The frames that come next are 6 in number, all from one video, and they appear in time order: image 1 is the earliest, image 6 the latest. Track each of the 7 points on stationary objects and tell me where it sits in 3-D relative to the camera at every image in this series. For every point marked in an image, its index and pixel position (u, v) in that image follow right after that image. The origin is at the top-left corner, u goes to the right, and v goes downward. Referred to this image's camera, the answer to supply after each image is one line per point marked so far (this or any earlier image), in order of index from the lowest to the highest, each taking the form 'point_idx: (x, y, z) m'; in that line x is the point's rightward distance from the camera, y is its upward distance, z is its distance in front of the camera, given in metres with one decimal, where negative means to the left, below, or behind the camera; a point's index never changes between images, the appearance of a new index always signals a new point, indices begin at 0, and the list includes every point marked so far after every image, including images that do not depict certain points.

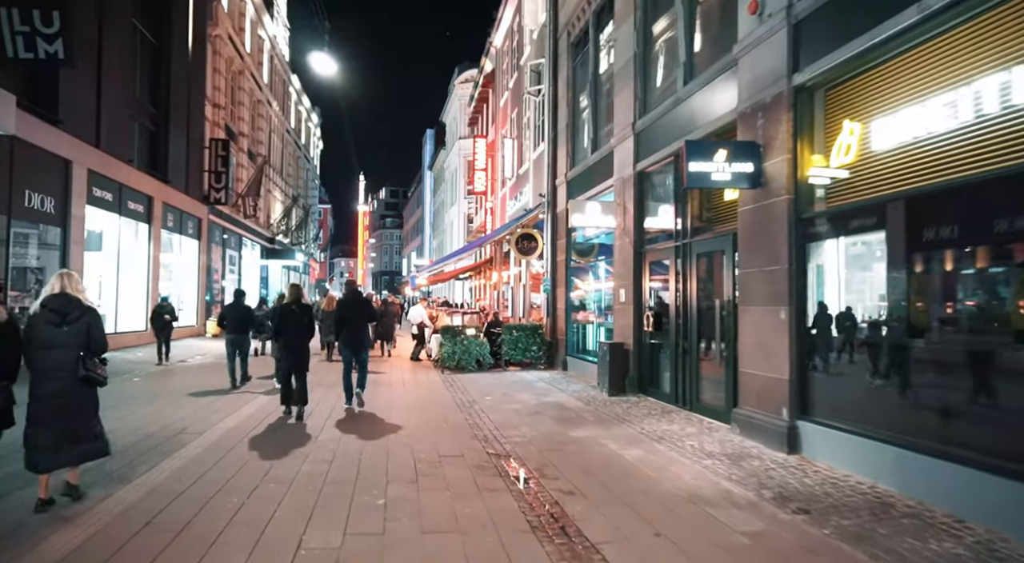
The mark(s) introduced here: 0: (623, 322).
0: (+2.0, -0.7, +11.2) m
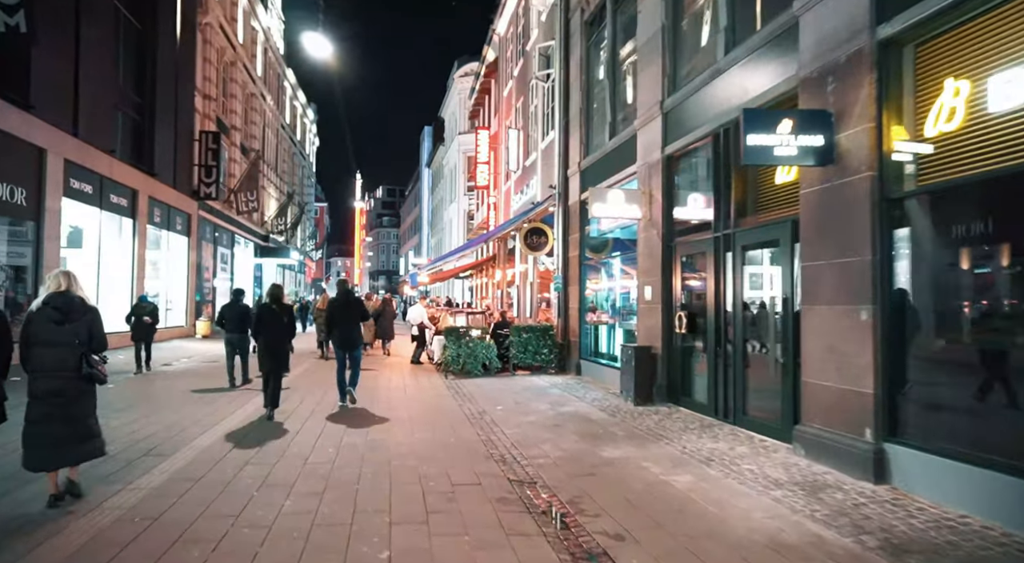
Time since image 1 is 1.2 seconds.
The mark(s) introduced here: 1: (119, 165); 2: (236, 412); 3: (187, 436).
0: (+2.2, -0.7, +10.1) m
1: (-12.5, +3.7, +20.0) m
2: (-4.4, -2.1, +10.2) m
3: (-4.1, -2.0, +8.0) m
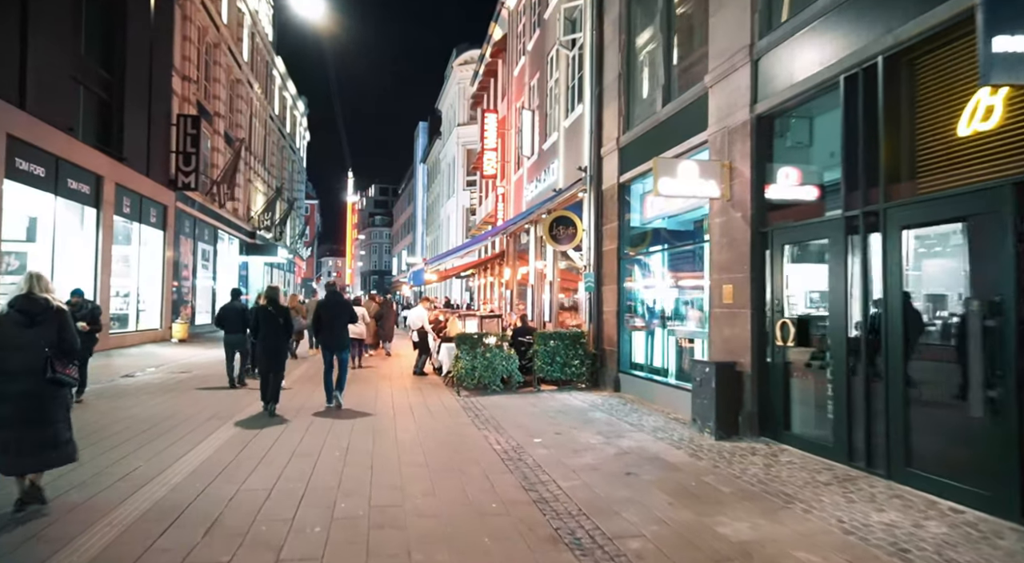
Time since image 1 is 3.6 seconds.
0: (+2.7, -0.7, +7.9) m
1: (-12.1, +3.8, +17.5) m
2: (-3.9, -2.0, +7.9) m
3: (-3.5, -1.9, +5.7) m
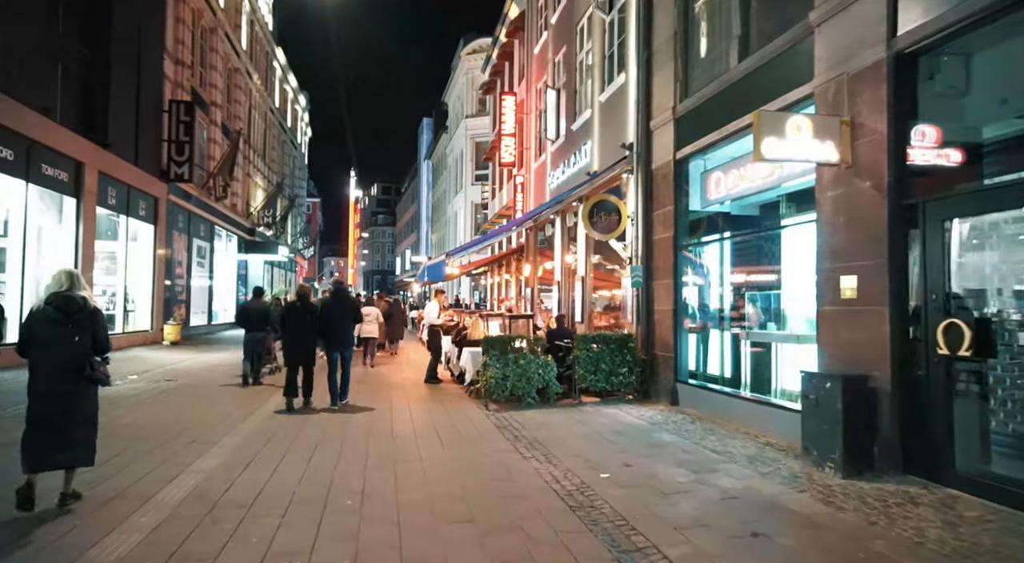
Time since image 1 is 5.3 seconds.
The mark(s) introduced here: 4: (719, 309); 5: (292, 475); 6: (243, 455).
0: (+3.3, -0.5, +6.1) m
1: (-11.5, +3.8, +15.8) m
2: (-3.3, -1.9, +6.1) m
3: (-3.0, -1.8, +3.9) m
4: (+3.3, -0.4, +10.0) m
5: (-2.2, -1.9, +6.1) m
6: (-3.1, -1.9, +7.1) m
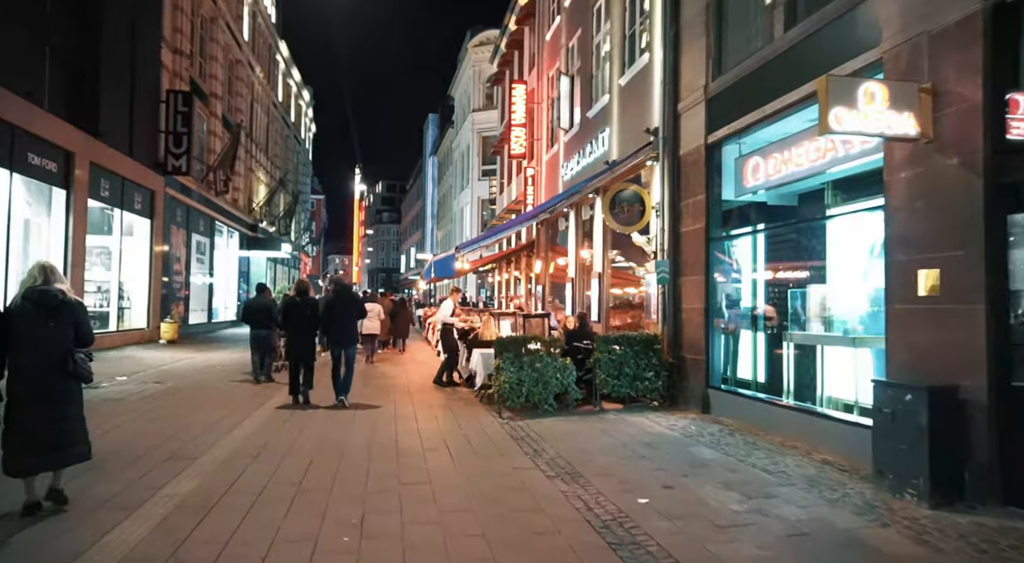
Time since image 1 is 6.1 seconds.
0: (+3.5, -0.5, +5.2) m
1: (-11.2, +3.9, +15.0) m
2: (-3.1, -1.9, +5.3) m
3: (-2.8, -1.7, +3.1) m
4: (+3.5, -0.4, +9.1) m
5: (-2.0, -1.8, +5.3) m
6: (-2.8, -1.9, +6.3) m
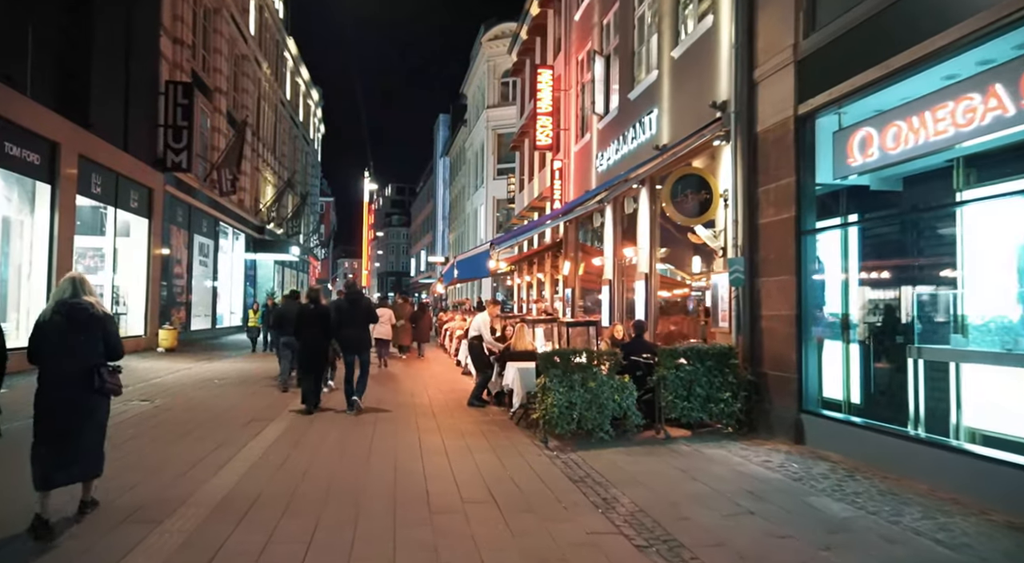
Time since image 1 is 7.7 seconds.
0: (+4.1, -0.5, +3.6) m
1: (-10.5, +3.9, +13.6) m
2: (-2.6, -1.9, +3.7) m
3: (-2.3, -1.7, +1.5) m
4: (+4.1, -0.4, +7.5) m
5: (-1.4, -1.8, +3.7) m
6: (-2.3, -1.9, +4.7) m
